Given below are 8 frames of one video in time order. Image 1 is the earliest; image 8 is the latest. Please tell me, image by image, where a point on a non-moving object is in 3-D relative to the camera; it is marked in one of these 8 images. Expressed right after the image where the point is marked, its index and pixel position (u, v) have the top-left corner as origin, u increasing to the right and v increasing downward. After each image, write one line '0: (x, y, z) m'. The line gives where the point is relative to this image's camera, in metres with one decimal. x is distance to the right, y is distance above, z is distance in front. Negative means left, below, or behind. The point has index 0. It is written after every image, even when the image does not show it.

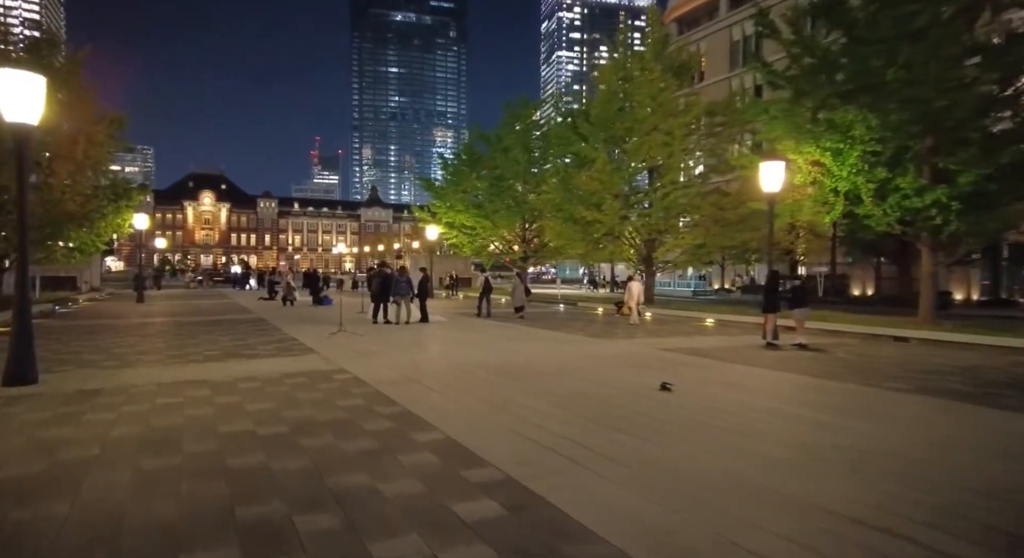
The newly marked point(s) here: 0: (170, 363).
0: (-6.7, -1.7, +11.6) m
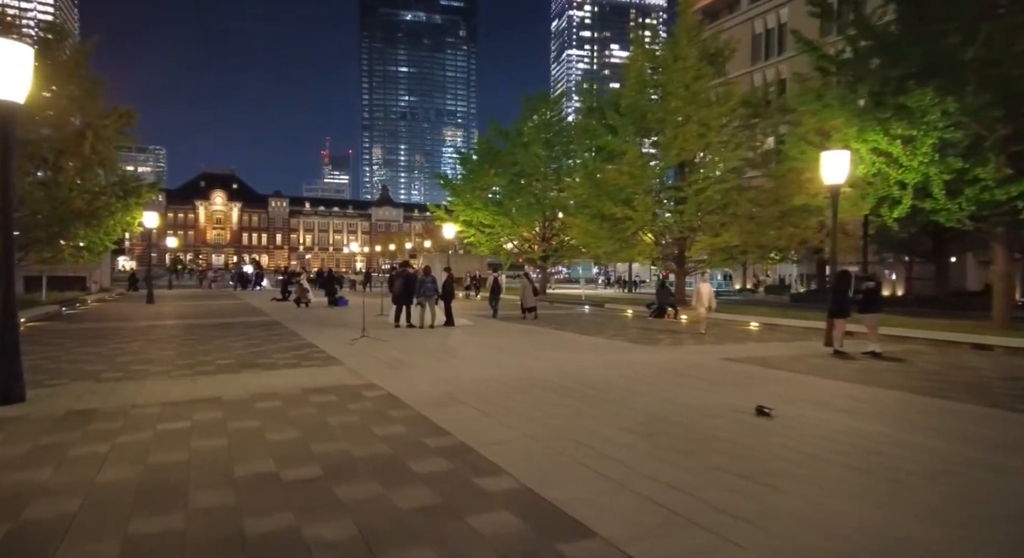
0: (-5.9, -1.7, +10.4) m
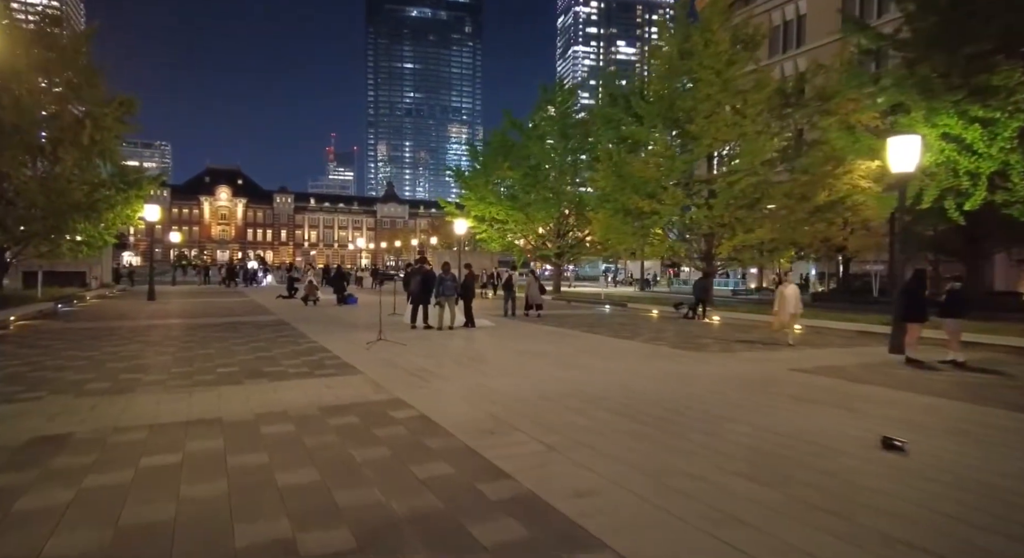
0: (-5.2, -1.7, +9.0) m
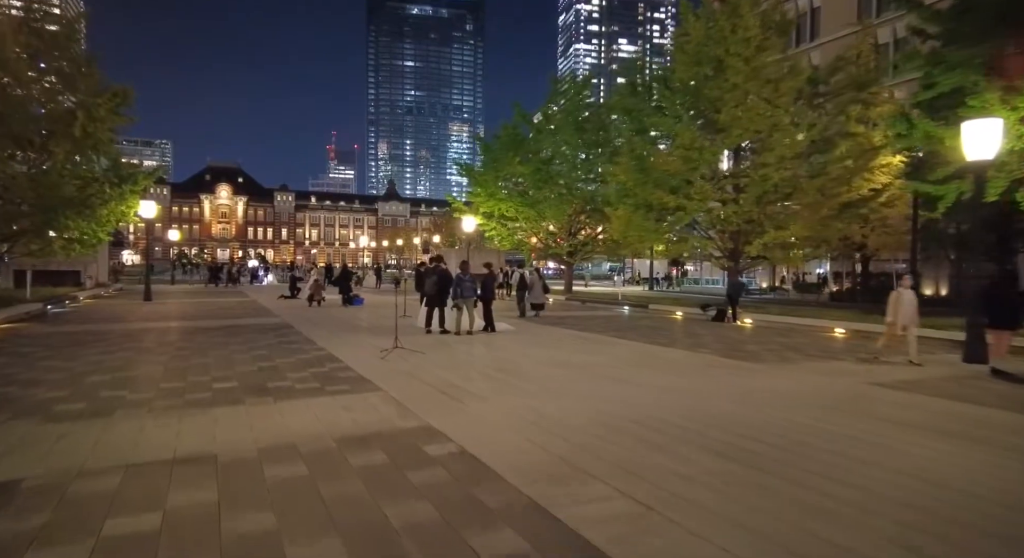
0: (-4.5, -1.7, +7.6) m
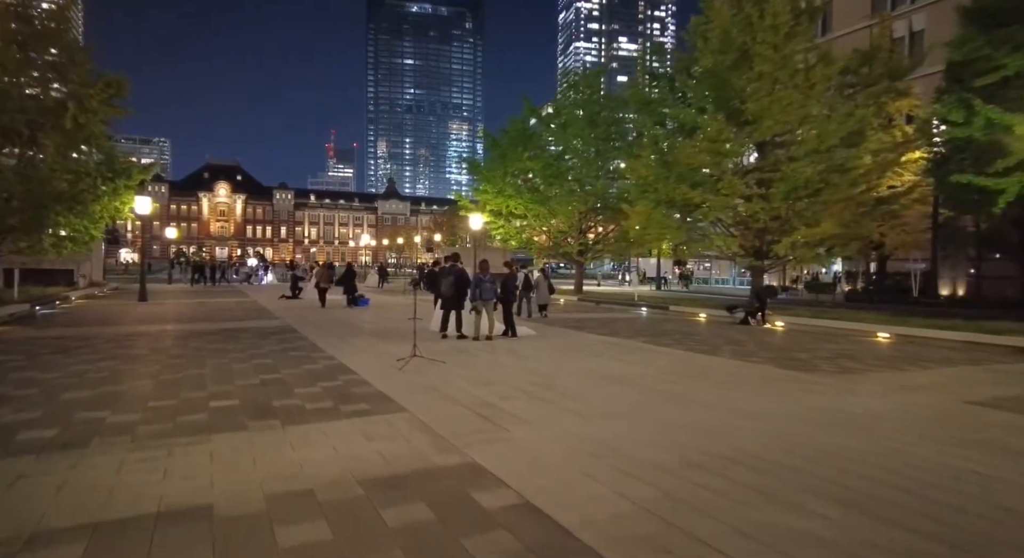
0: (-4.0, -1.7, +6.4) m
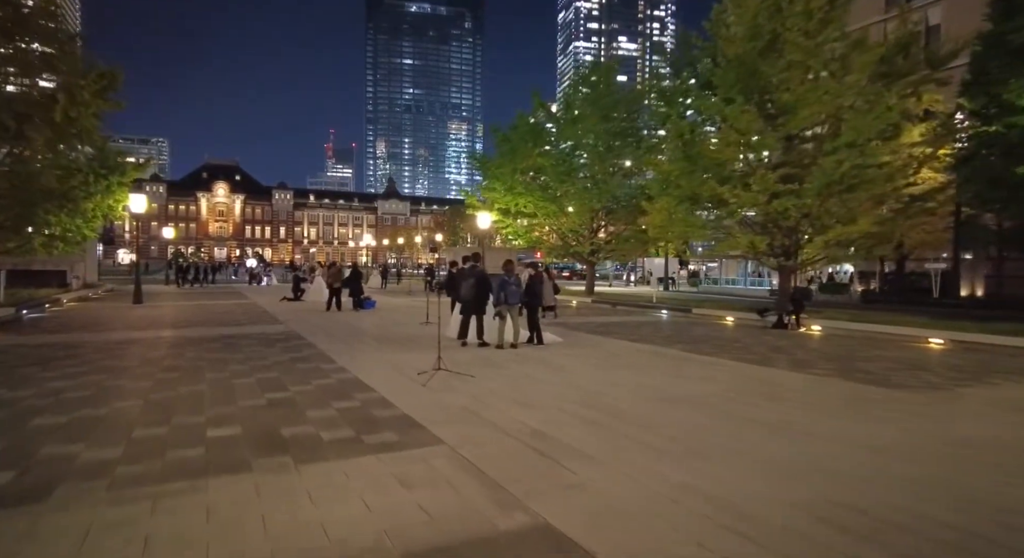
0: (-3.3, -1.8, +5.1) m
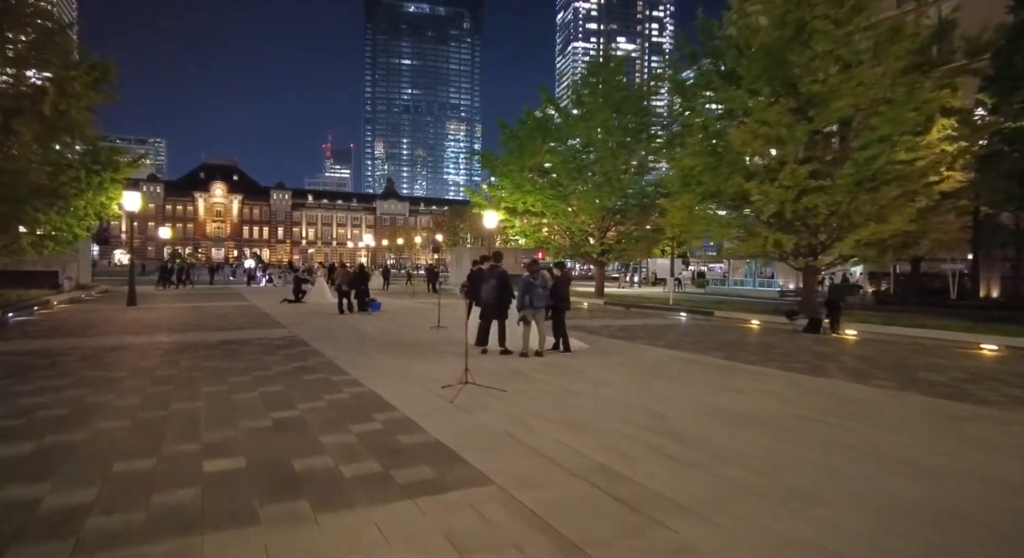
0: (-2.8, -1.8, +4.0) m
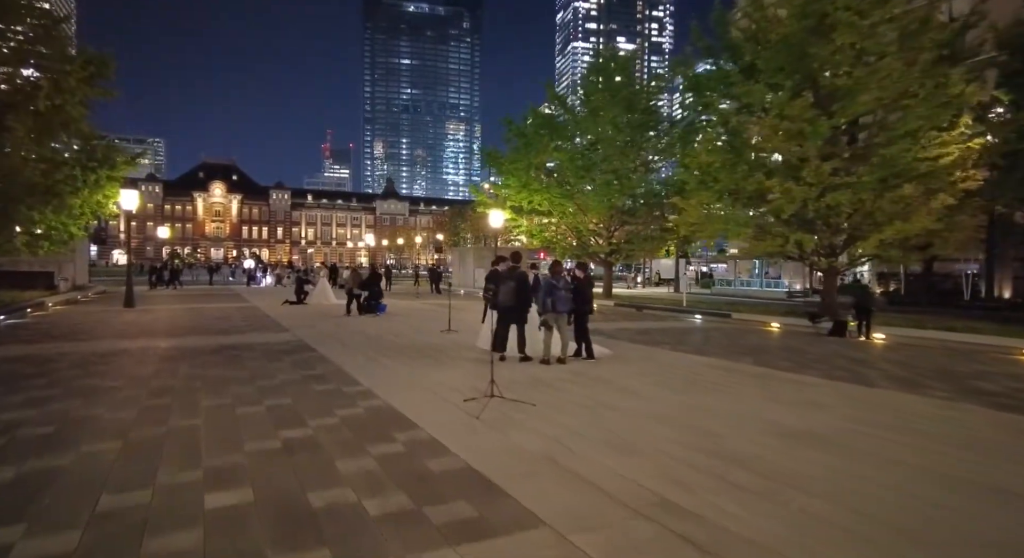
0: (-2.4, -1.8, +3.3) m
